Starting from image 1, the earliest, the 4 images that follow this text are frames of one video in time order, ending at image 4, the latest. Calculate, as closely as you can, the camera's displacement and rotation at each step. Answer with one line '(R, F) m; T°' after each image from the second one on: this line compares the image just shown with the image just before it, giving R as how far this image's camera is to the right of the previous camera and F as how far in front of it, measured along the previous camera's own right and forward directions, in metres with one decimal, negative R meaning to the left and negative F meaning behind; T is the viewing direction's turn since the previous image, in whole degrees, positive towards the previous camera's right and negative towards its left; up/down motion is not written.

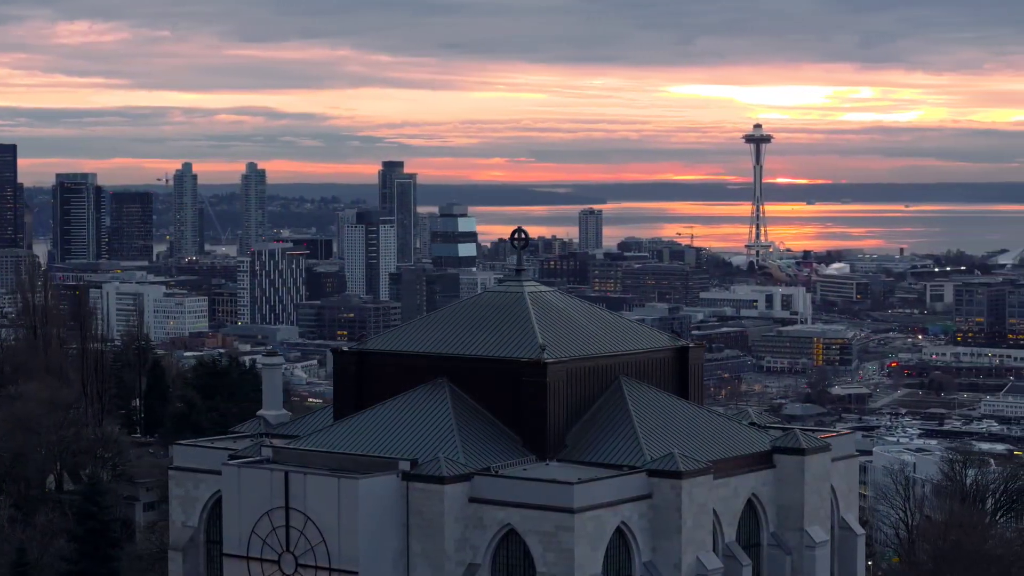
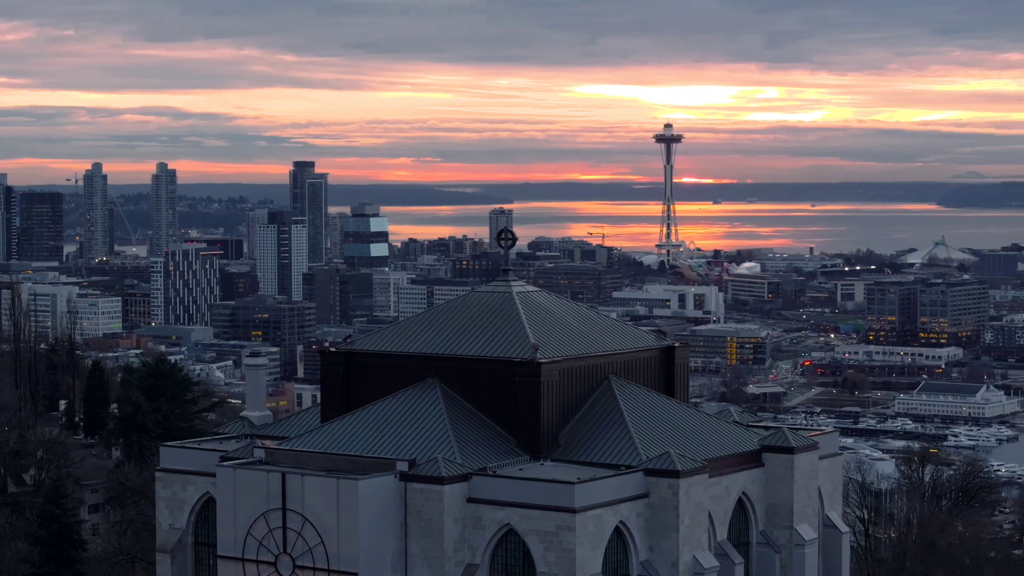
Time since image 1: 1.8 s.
(-1.2, 0.0) m; +2°
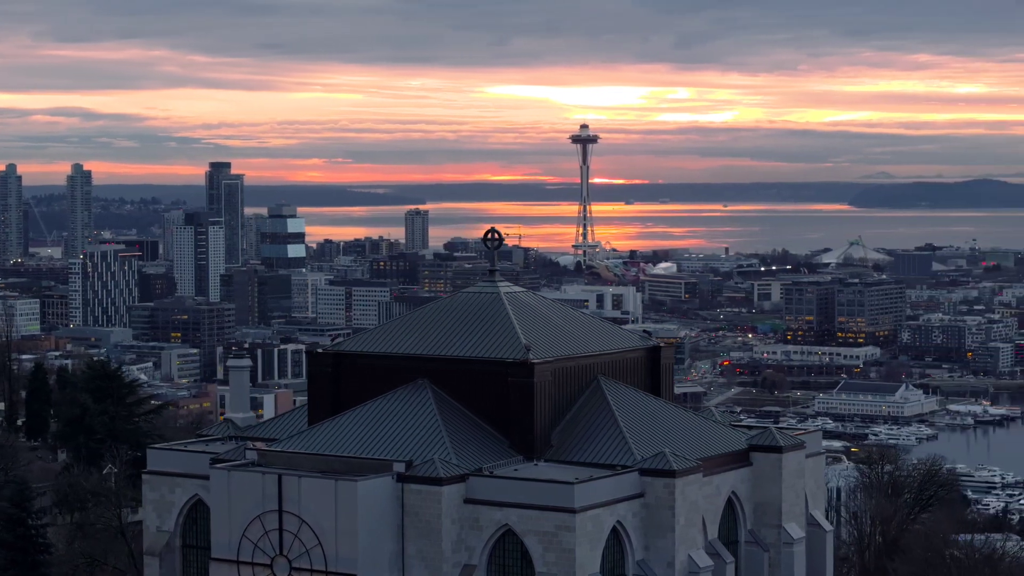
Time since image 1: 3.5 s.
(-1.1, 0.0) m; +2°
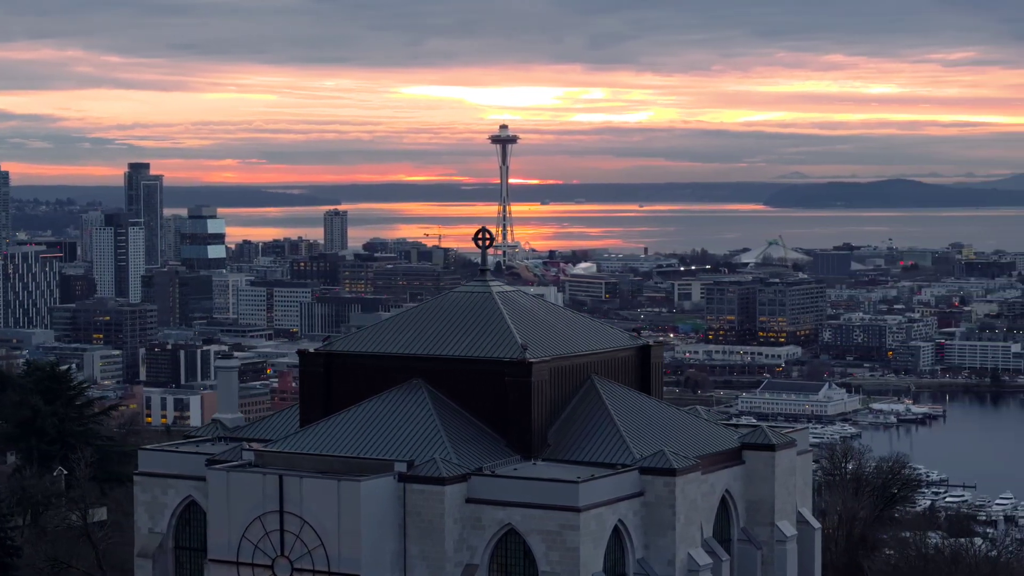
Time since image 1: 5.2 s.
(-1.1, 0.0) m; +2°
